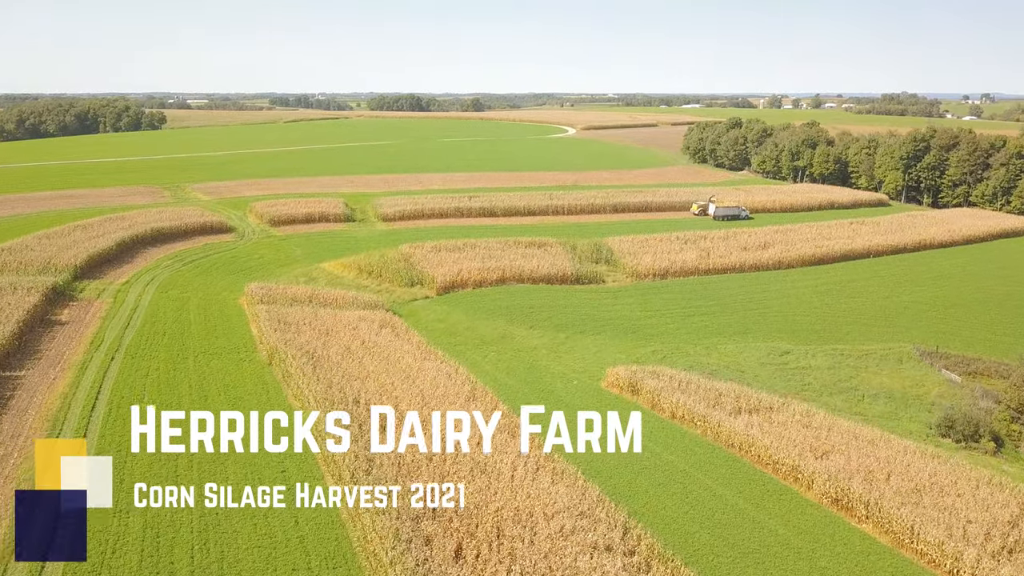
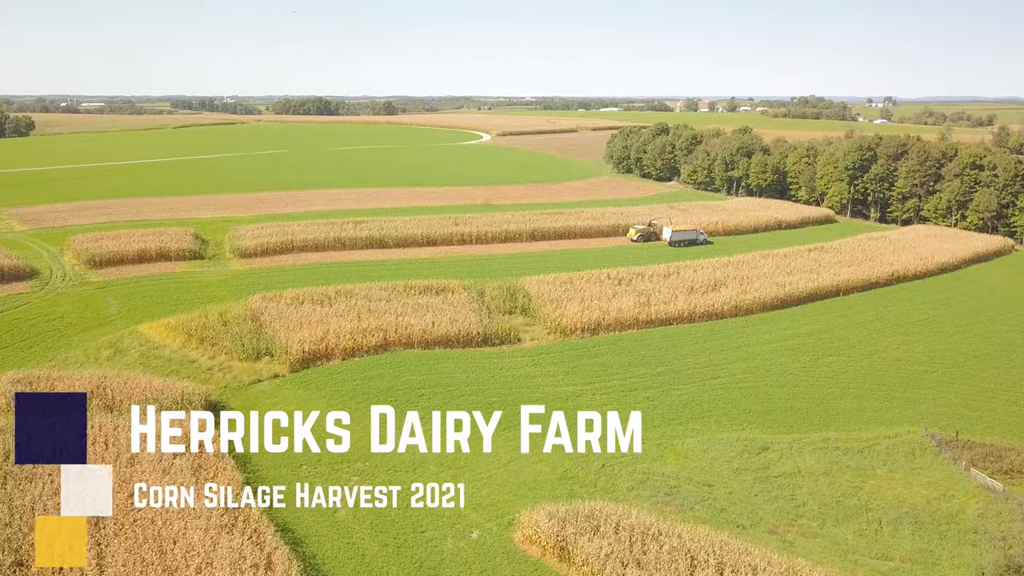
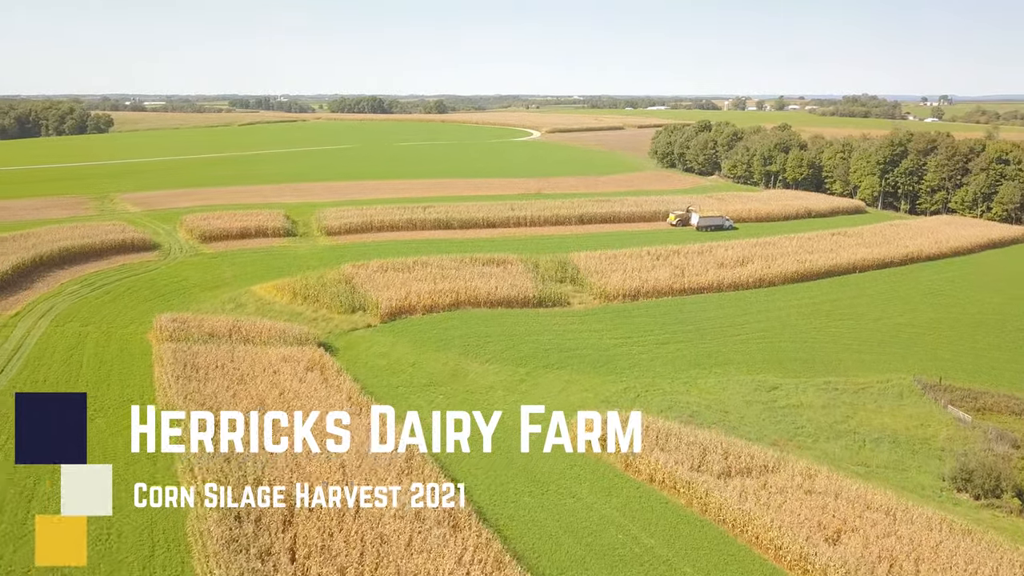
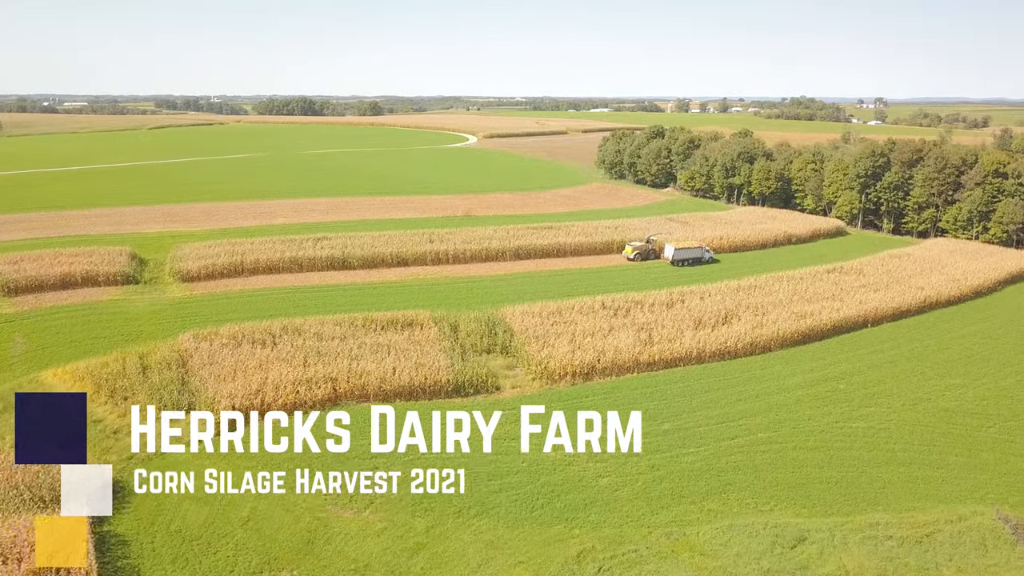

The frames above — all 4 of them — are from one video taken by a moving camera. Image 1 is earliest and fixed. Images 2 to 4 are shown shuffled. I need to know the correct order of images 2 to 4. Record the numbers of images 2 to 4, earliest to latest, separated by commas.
3, 2, 4
